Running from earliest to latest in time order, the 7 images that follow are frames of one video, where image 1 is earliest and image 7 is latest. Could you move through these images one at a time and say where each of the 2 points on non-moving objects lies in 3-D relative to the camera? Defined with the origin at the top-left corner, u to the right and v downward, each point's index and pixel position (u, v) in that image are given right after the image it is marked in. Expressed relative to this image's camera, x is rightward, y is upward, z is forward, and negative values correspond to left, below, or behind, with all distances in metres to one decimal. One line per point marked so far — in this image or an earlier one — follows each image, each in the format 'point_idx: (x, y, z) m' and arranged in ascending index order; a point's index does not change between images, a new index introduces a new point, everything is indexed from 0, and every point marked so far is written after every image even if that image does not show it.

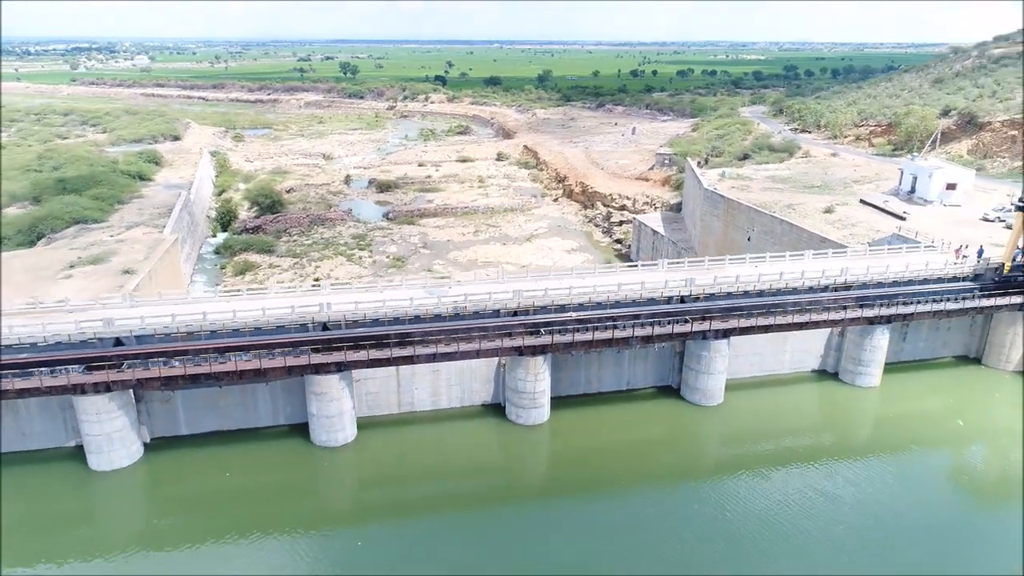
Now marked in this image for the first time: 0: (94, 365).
0: (-11.3, -2.1, +17.8) m
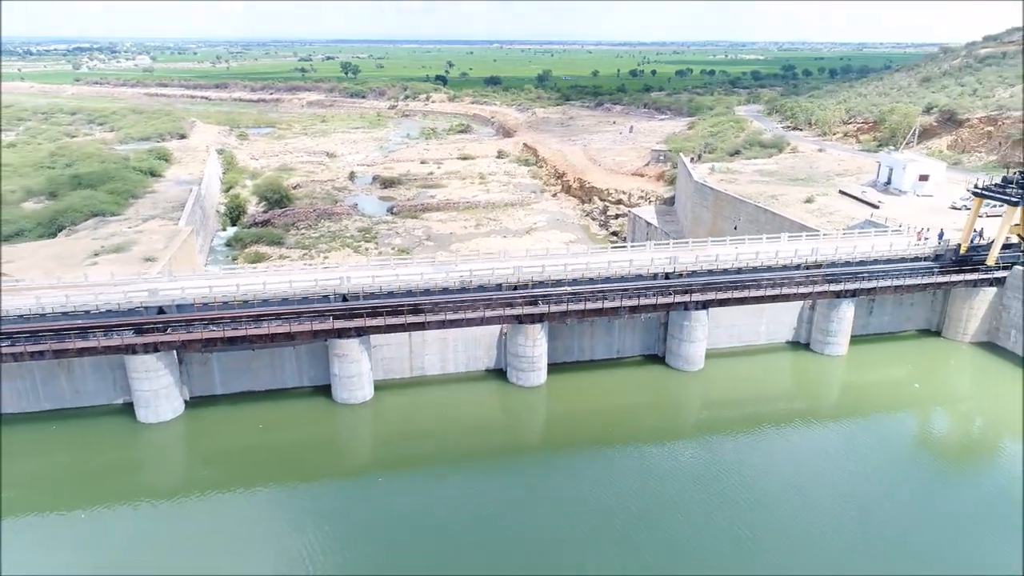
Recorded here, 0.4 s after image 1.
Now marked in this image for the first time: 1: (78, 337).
0: (-11.3, -1.3, +20.1) m
1: (-13.0, -1.5, +19.8) m
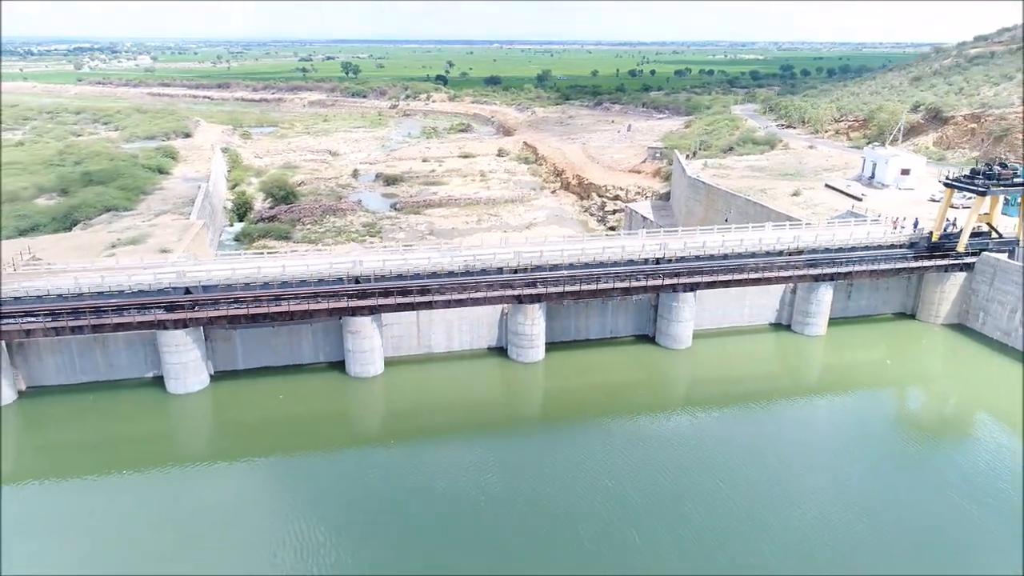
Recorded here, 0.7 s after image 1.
0: (-11.3, -0.6, +21.8) m
1: (-12.9, -0.9, +21.5) m
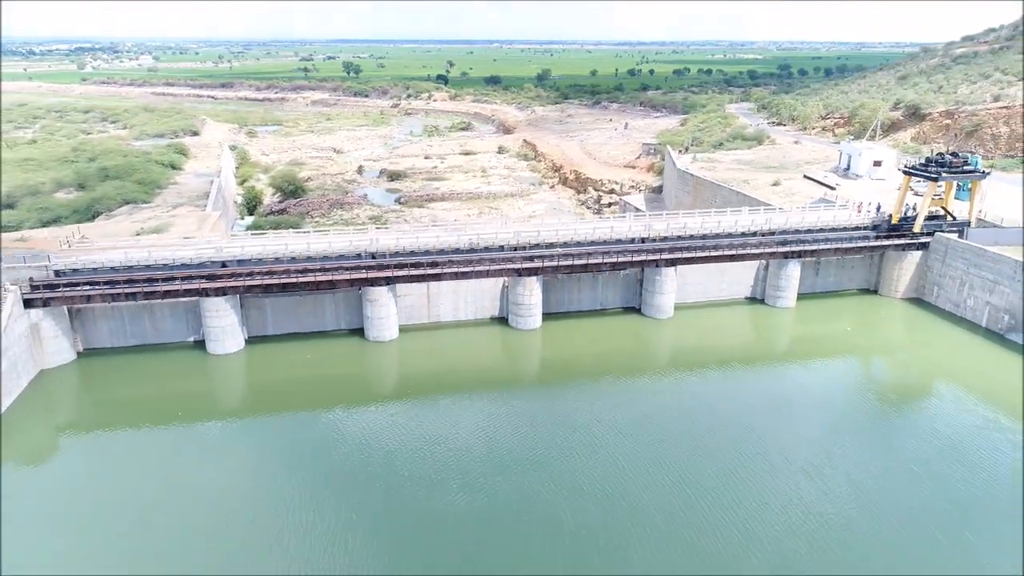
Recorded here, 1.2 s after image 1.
0: (-11.3, +0.4, +24.7) m
1: (-12.9, +0.1, +24.4) m
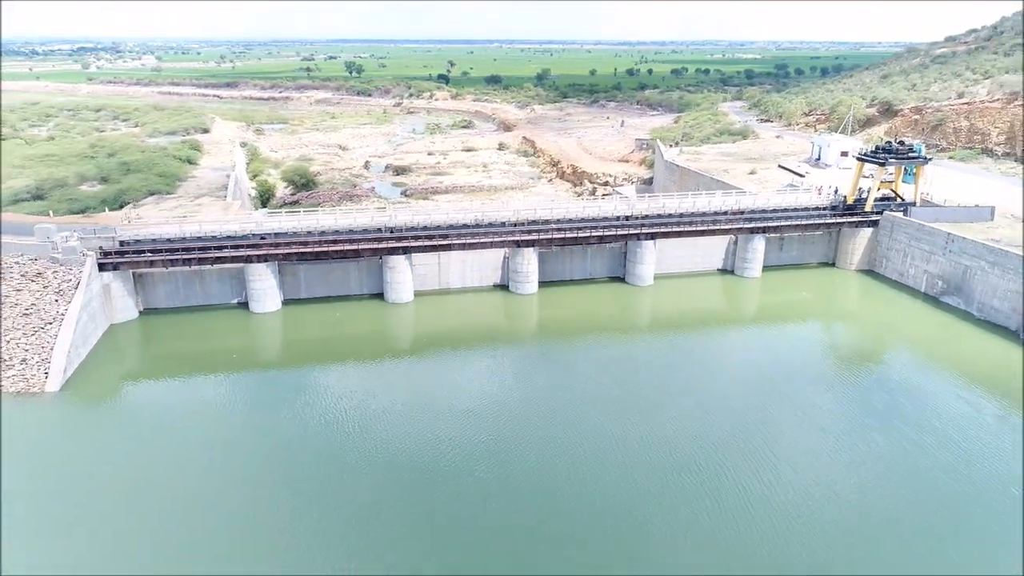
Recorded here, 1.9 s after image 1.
0: (-11.3, +1.8, +28.8) m
1: (-12.9, +1.5, +28.5) m
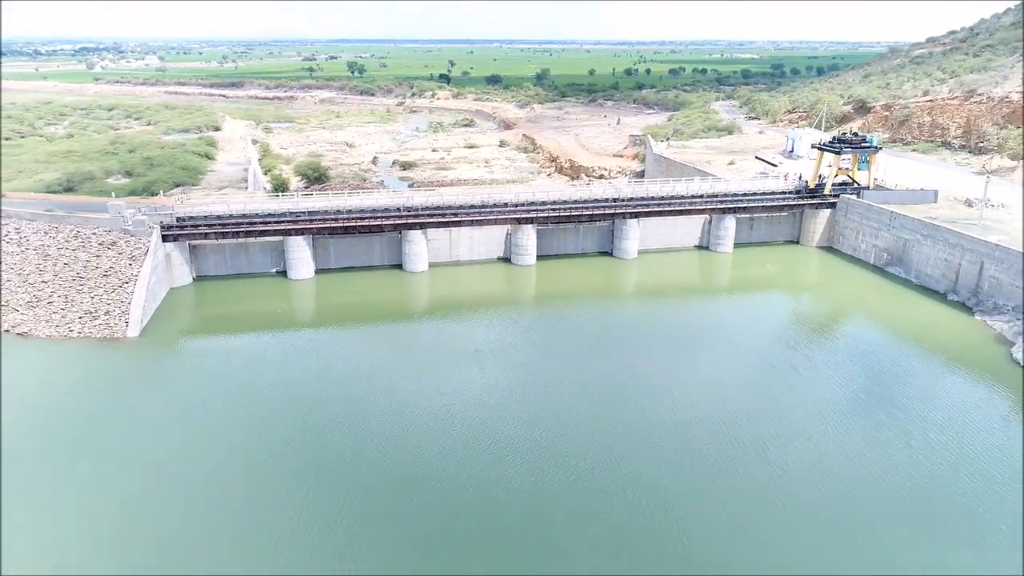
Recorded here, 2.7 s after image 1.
0: (-11.2, +3.3, +33.4) m
1: (-12.8, +3.0, +33.1) m
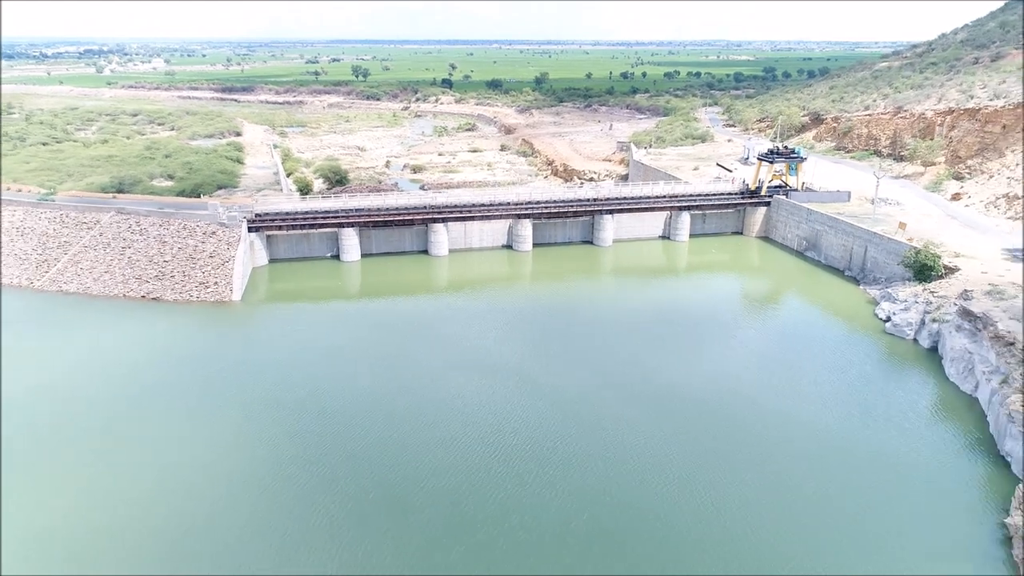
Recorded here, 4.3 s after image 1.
0: (-11.1, +4.6, +43.3) m
1: (-12.8, +4.4, +43.0) m
